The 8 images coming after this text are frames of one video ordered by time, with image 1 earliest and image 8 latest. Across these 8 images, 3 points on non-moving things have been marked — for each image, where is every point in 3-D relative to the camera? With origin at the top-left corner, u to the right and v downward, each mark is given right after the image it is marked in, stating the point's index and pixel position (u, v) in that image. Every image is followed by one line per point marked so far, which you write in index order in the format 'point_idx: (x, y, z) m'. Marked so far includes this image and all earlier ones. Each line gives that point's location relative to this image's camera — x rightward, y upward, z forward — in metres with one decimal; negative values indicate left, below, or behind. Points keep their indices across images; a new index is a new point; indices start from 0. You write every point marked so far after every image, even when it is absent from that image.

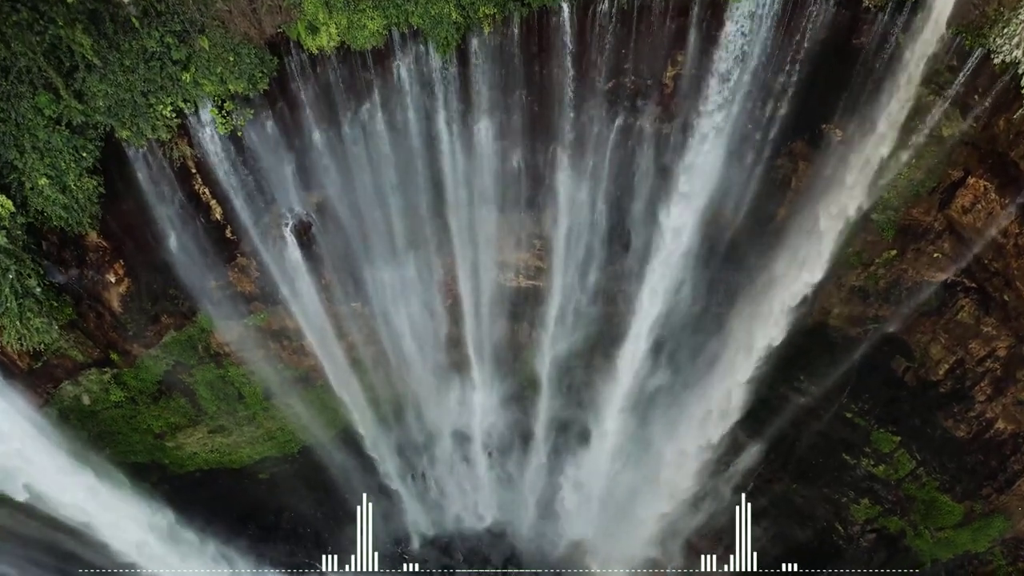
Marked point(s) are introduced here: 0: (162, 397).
0: (-6.4, -2.0, +12.1) m
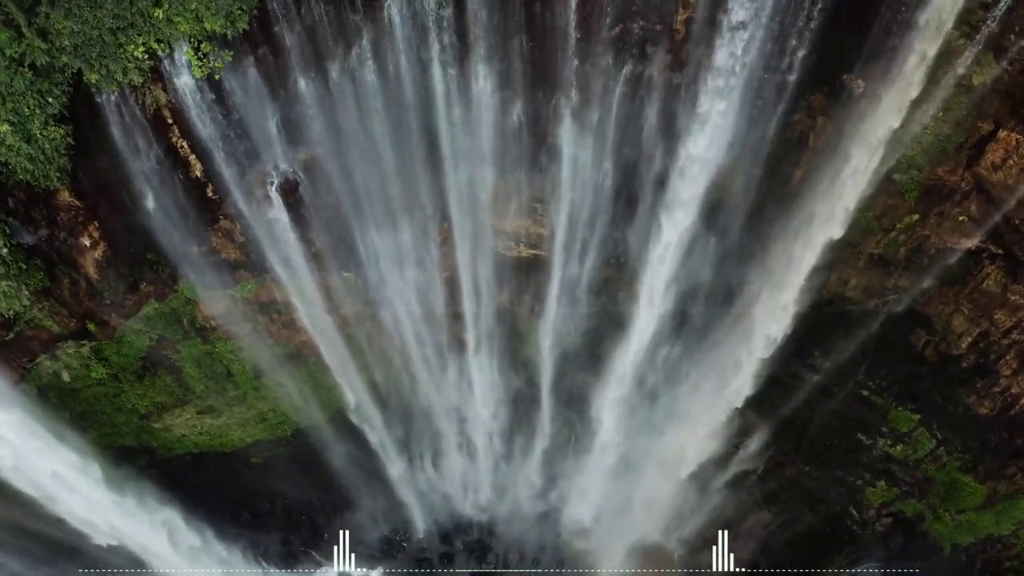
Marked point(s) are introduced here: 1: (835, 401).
0: (-6.4, -1.5, +11.5) m
1: (+6.0, -2.1, +12.4) m
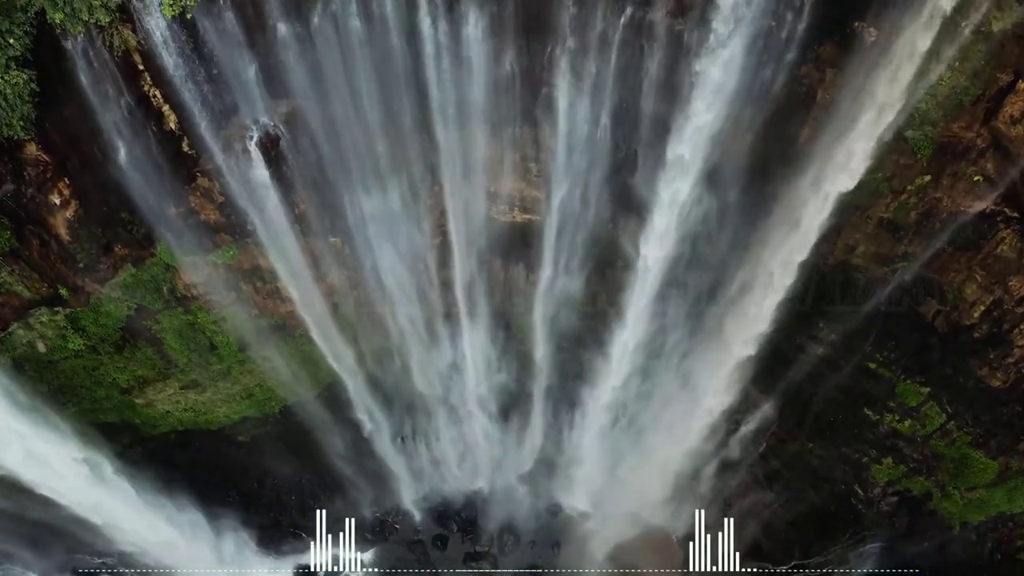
0: (-6.5, -1.0, +11.1) m
1: (+6.0, -1.6, +12.0) m
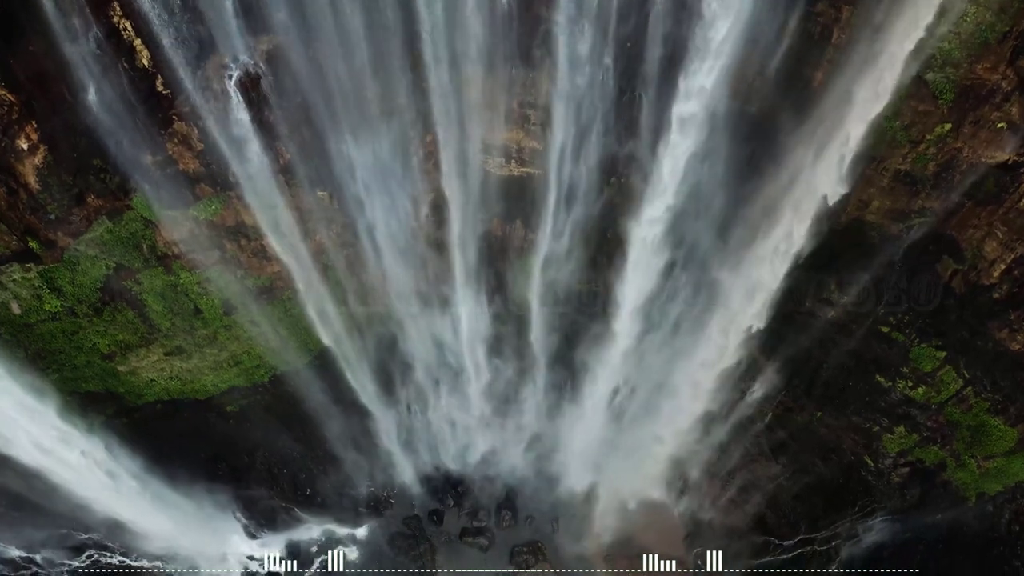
0: (-6.5, -0.3, +10.6) m
1: (+5.9, -0.9, +11.5) m
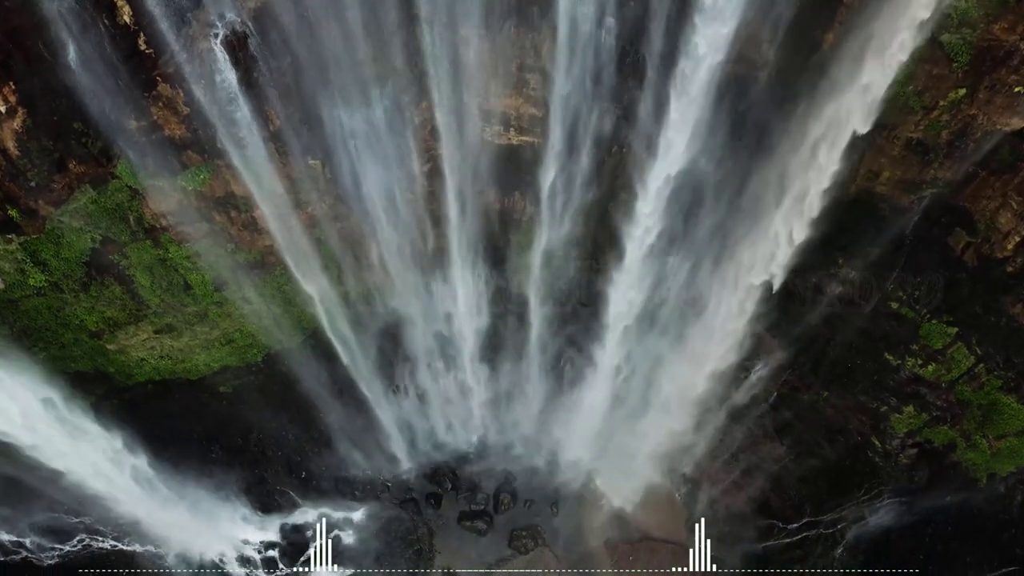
0: (-6.5, +0.1, +10.3) m
1: (+5.9, -0.5, +11.2) m
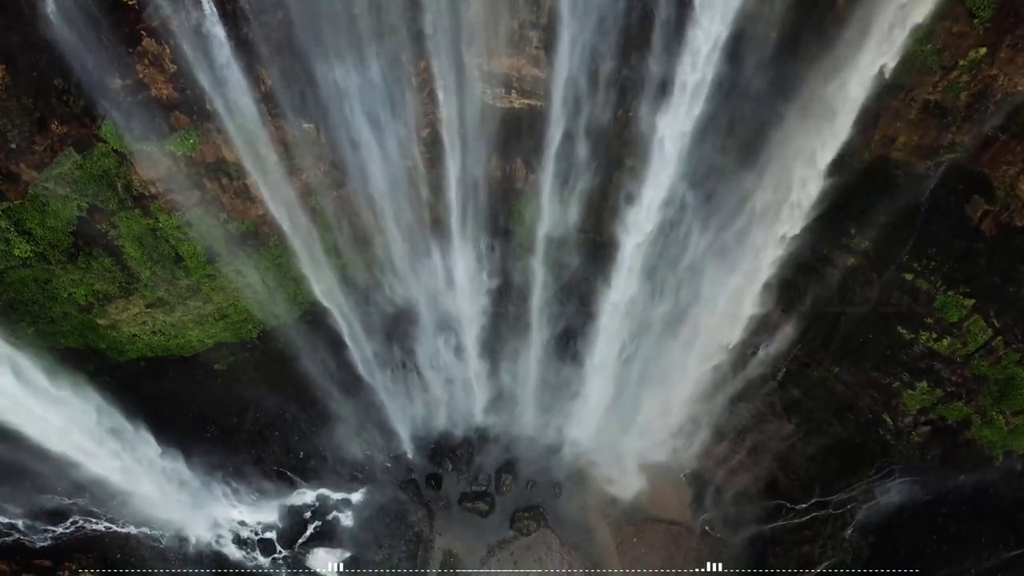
0: (-6.5, +0.5, +9.9) m
1: (+5.9, 0.0, +10.8) m
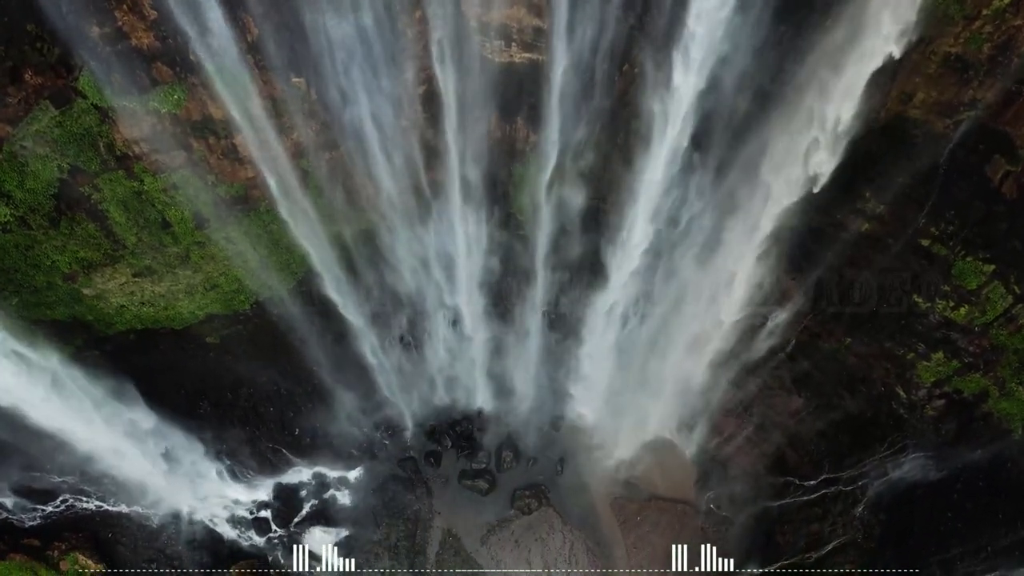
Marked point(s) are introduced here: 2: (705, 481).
0: (-6.5, +1.0, +9.5) m
1: (+5.9, +0.5, +10.4) m
2: (+3.8, -3.8, +13.0) m
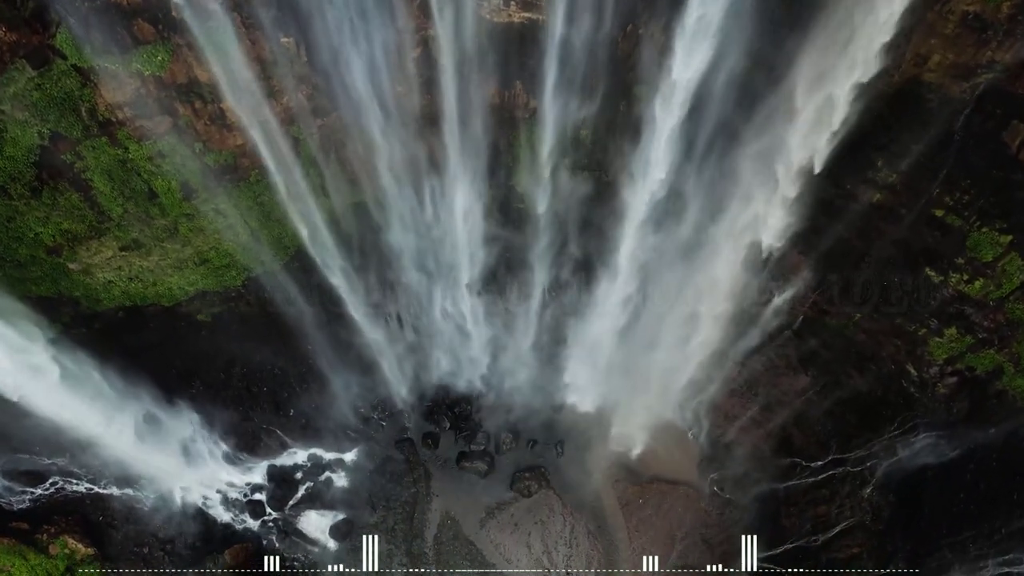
0: (-6.5, +1.4, +9.2) m
1: (+5.9, +0.9, +10.1) m
2: (+3.8, -3.4, +12.7) m
